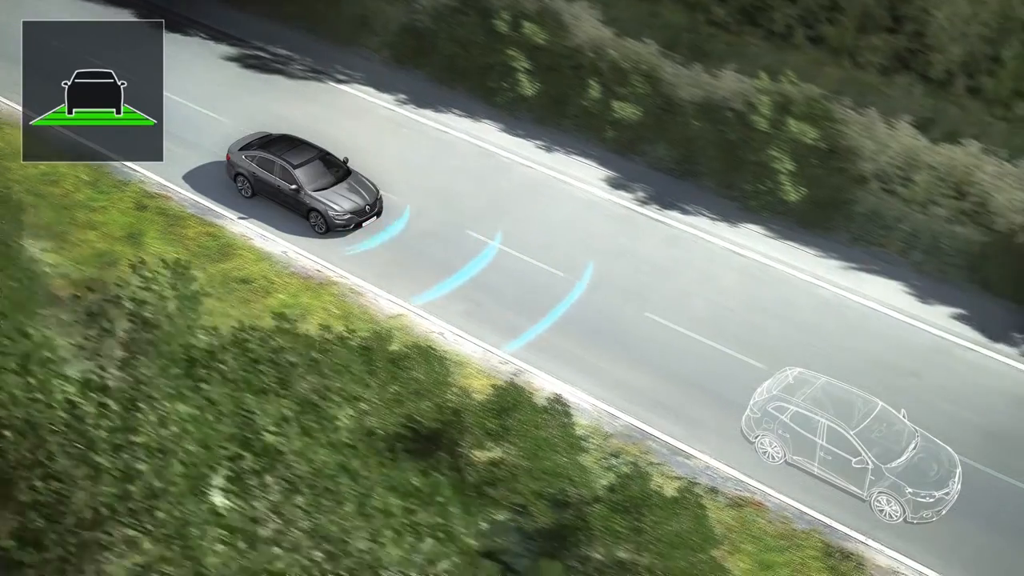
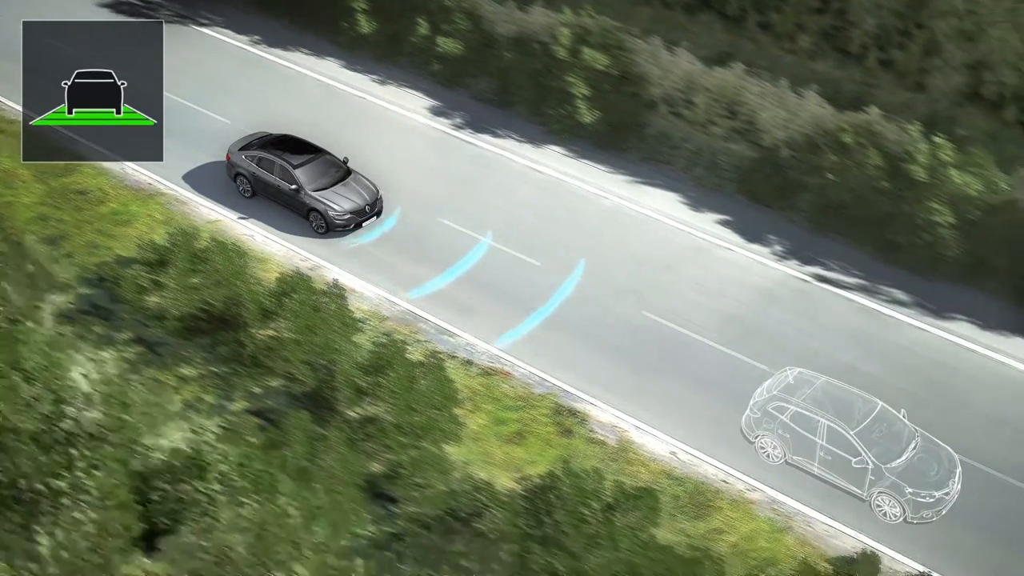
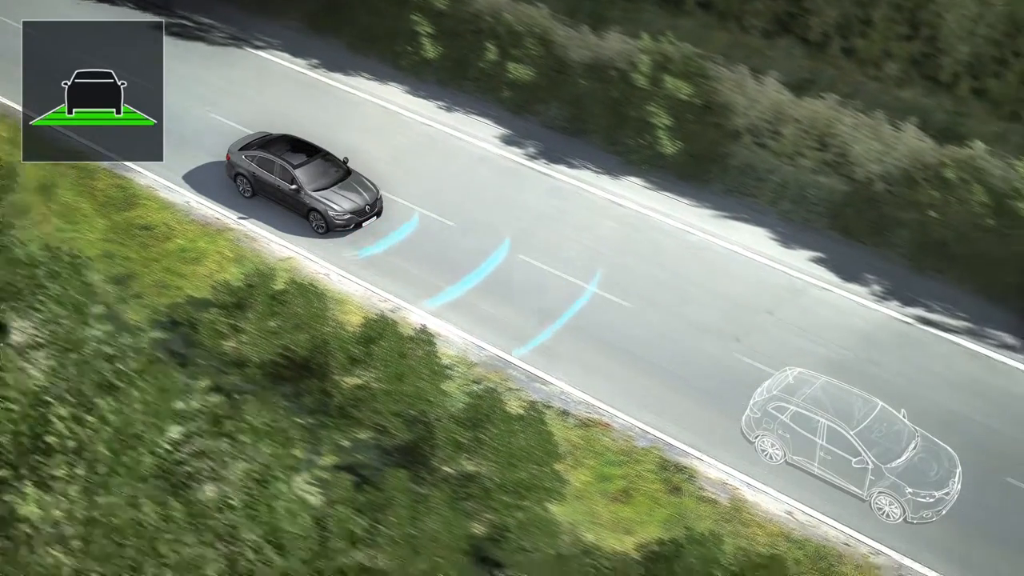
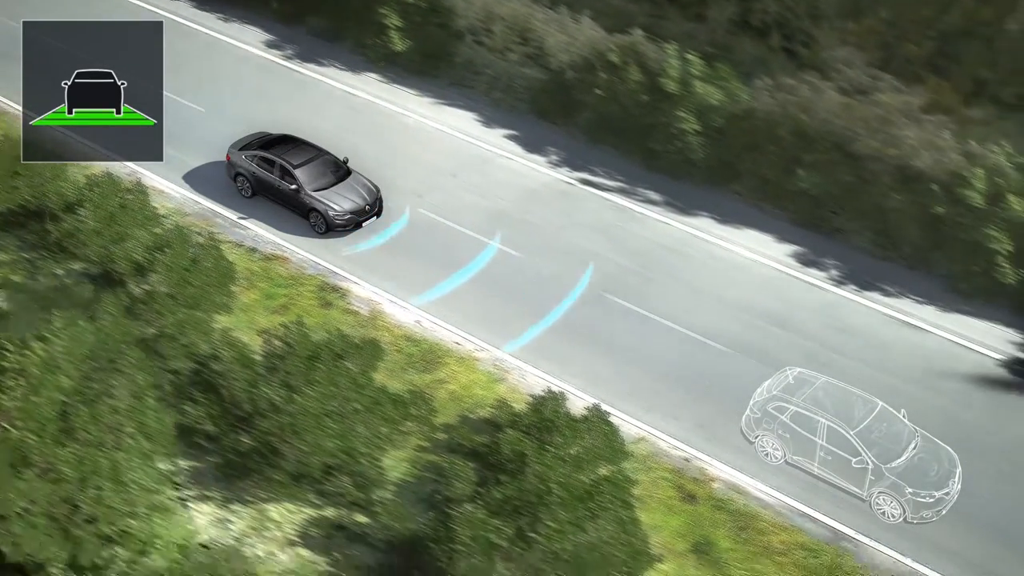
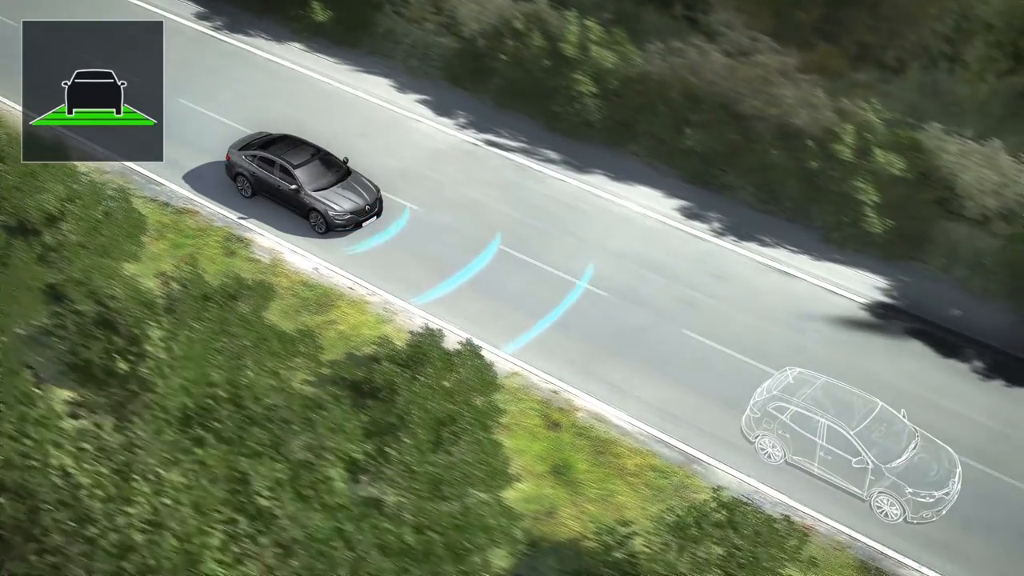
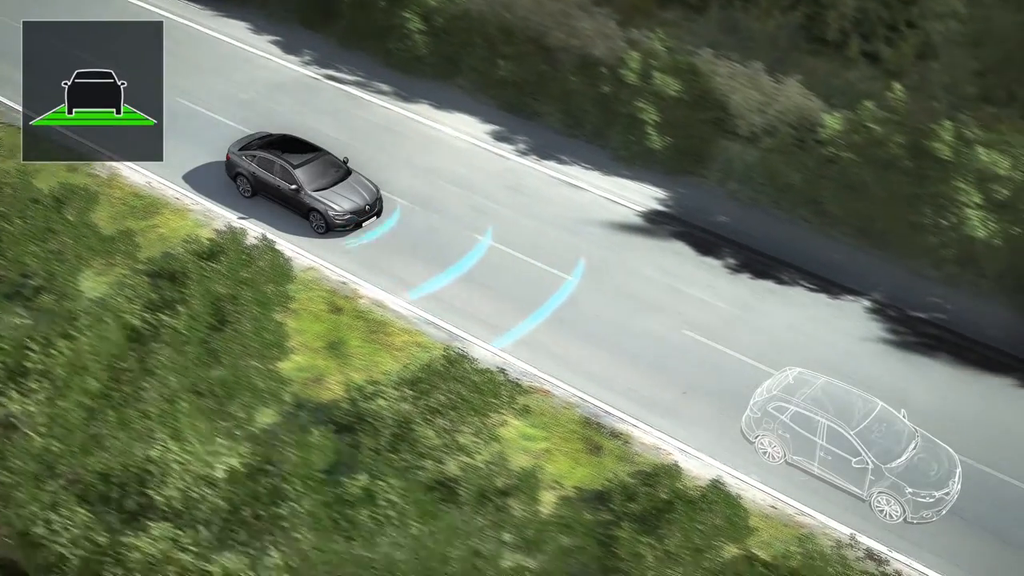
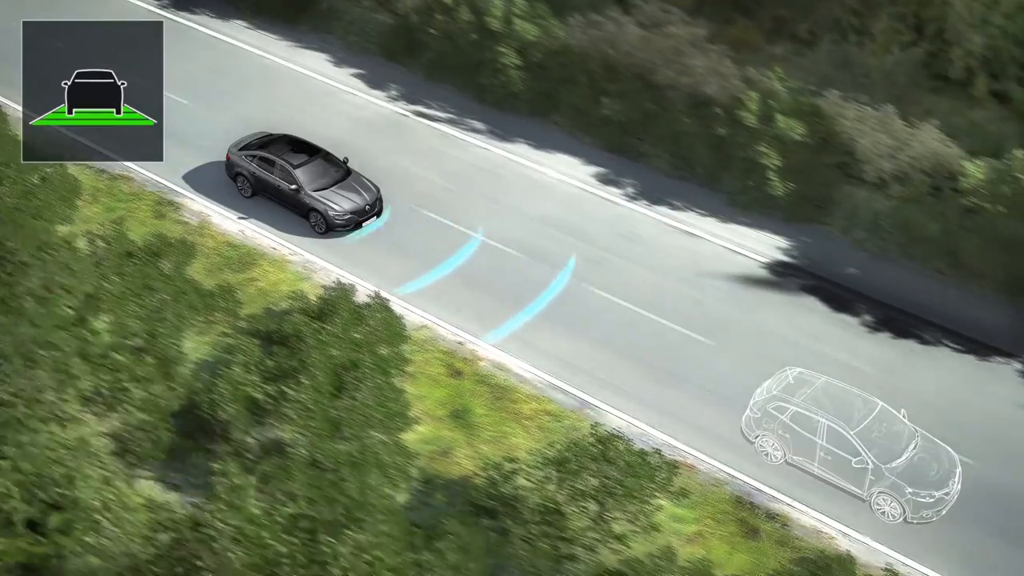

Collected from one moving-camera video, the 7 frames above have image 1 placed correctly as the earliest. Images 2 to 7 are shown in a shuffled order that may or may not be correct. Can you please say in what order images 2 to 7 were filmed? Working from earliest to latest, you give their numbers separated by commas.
3, 2, 4, 5, 7, 6
